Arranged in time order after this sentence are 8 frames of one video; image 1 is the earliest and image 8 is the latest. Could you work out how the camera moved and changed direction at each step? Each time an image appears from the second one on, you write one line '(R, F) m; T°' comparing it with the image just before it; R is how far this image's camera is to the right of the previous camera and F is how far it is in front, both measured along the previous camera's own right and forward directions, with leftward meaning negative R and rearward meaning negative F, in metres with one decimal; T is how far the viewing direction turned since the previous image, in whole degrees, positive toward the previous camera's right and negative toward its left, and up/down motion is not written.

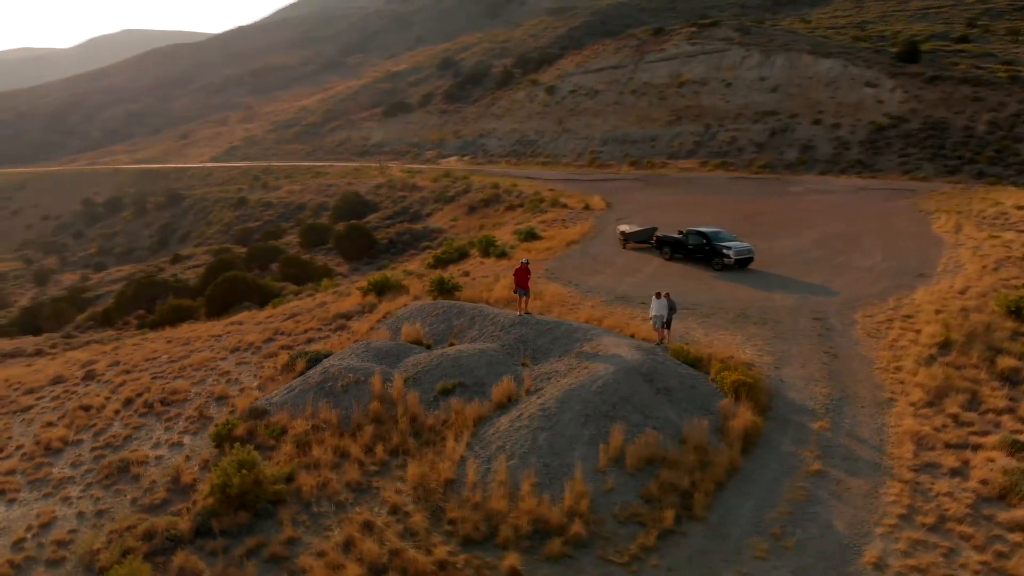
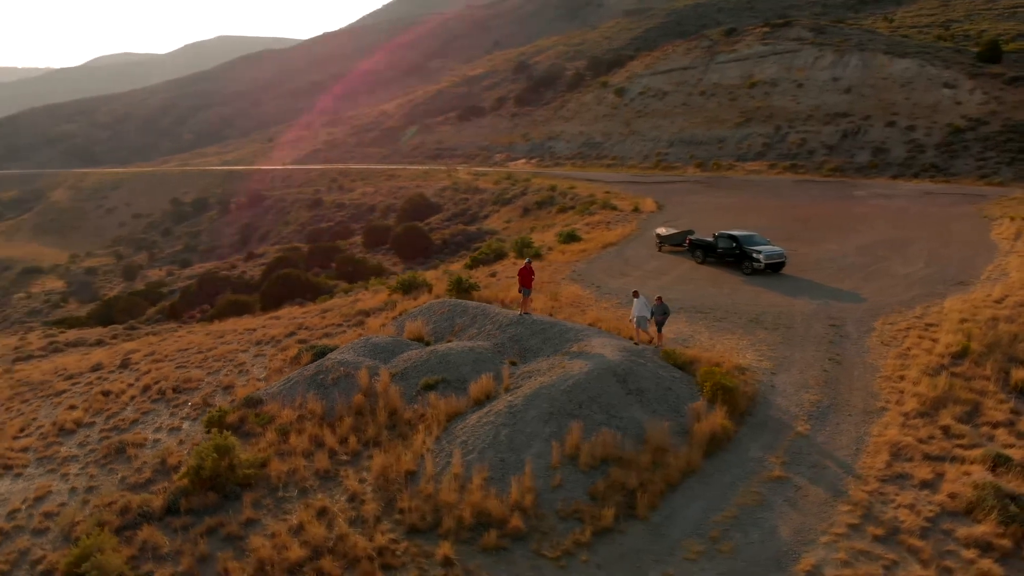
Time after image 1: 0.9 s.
(+1.8, -0.2) m; -6°
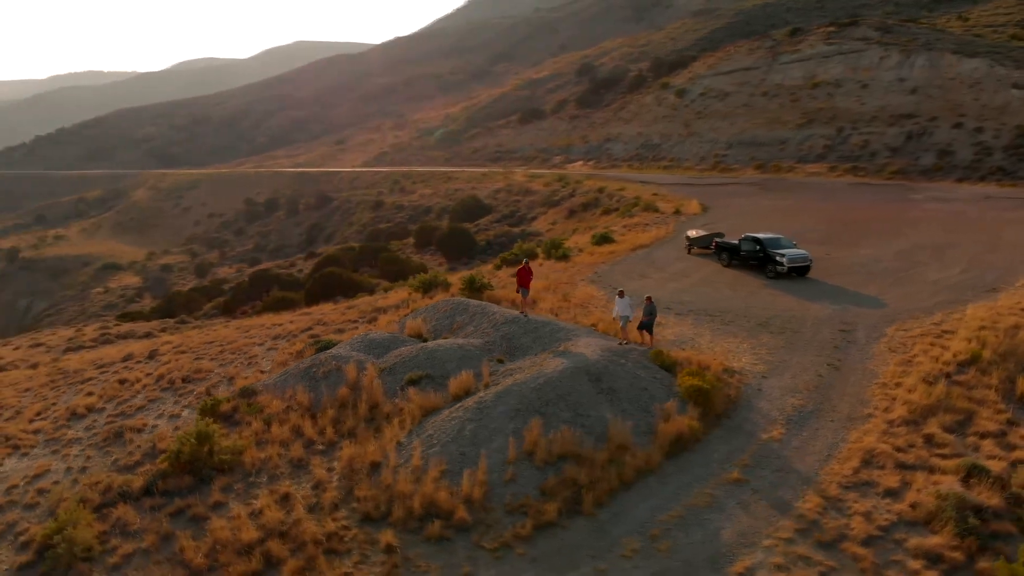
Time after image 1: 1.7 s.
(+1.6, -0.2) m; -5°
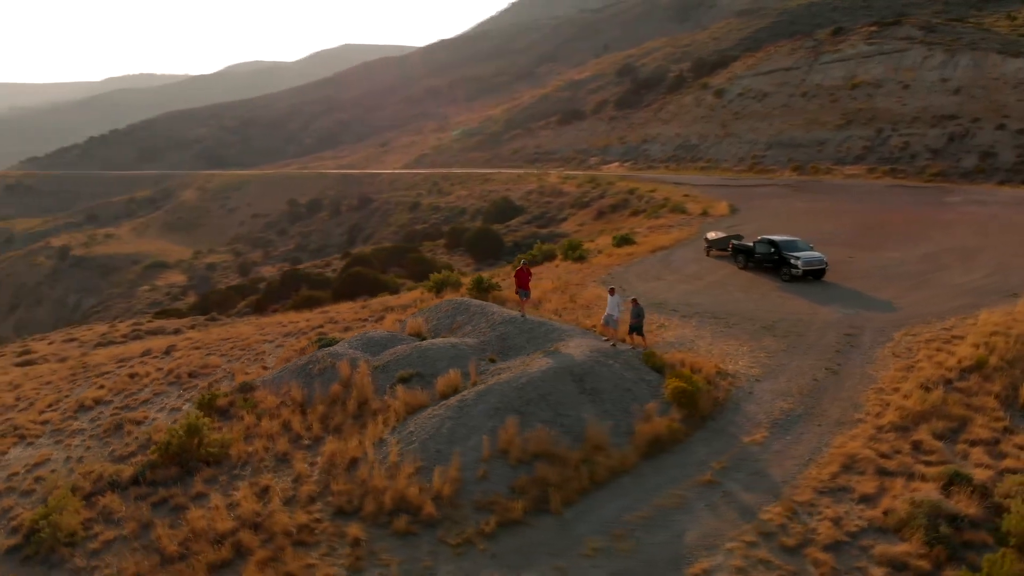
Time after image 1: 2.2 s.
(+1.0, -0.1) m; -3°
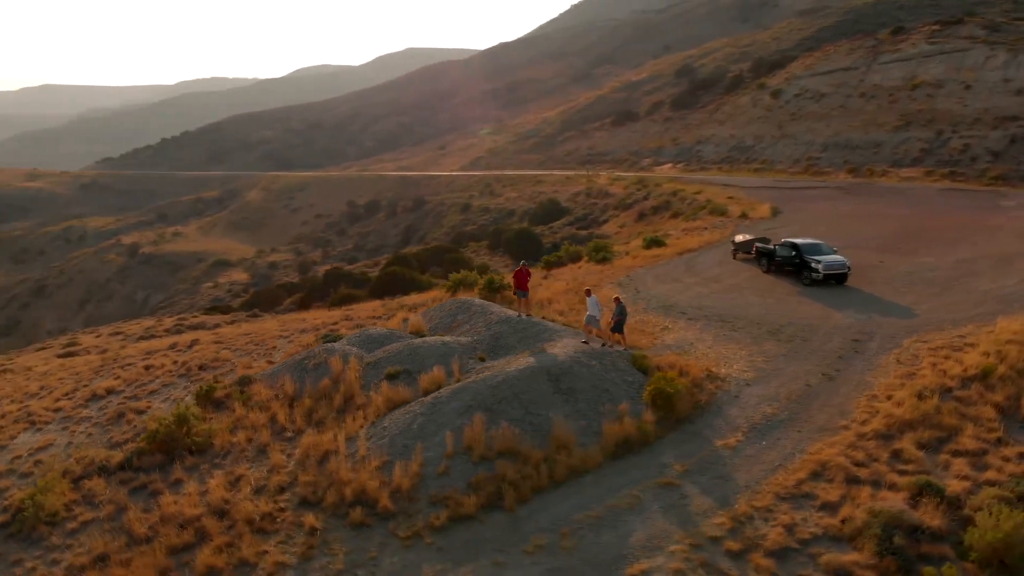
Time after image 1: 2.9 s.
(+1.5, -0.1) m; -5°
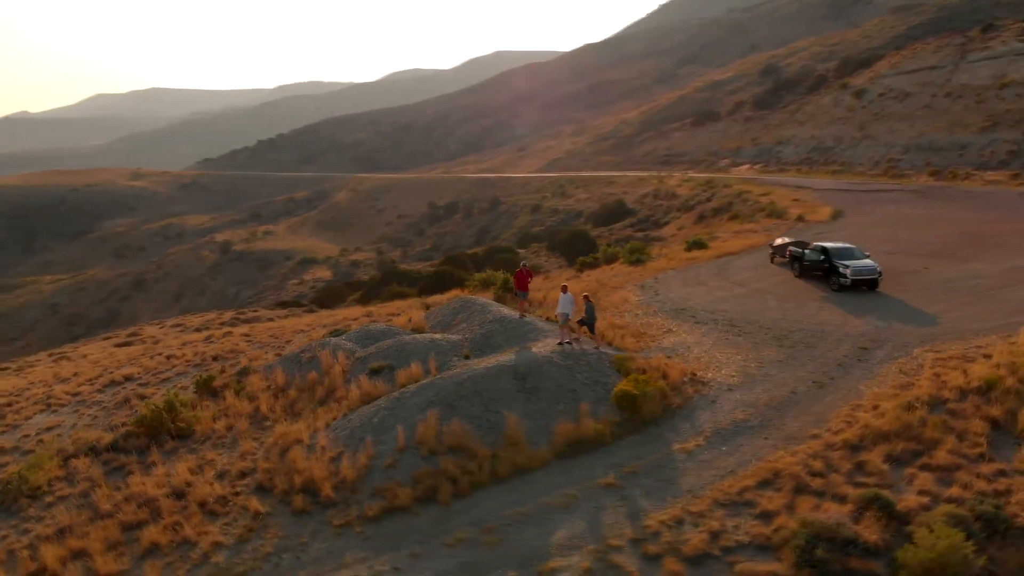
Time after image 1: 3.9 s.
(+2.1, -0.1) m; -6°
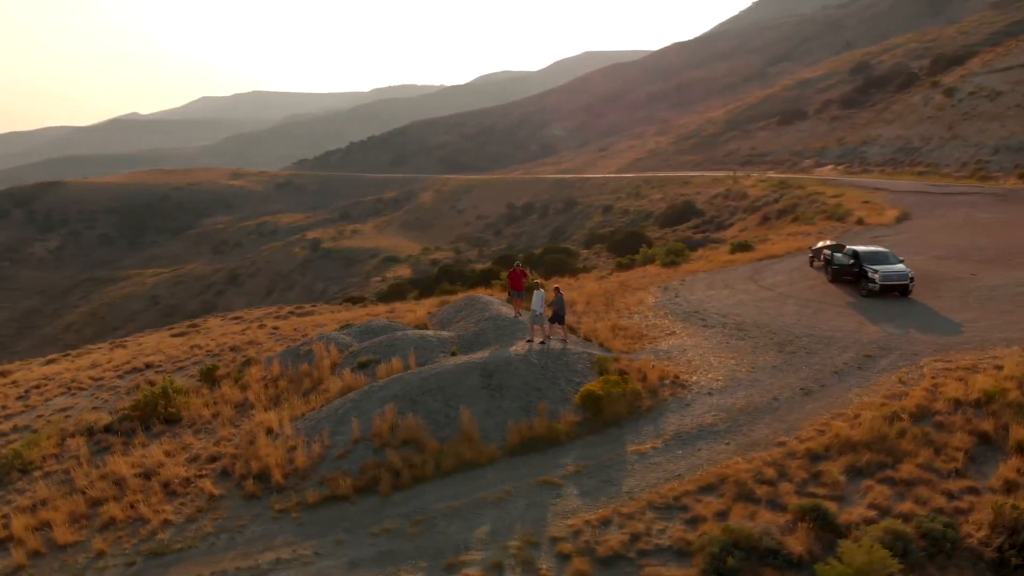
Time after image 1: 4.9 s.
(+2.1, 0.0) m; -7°
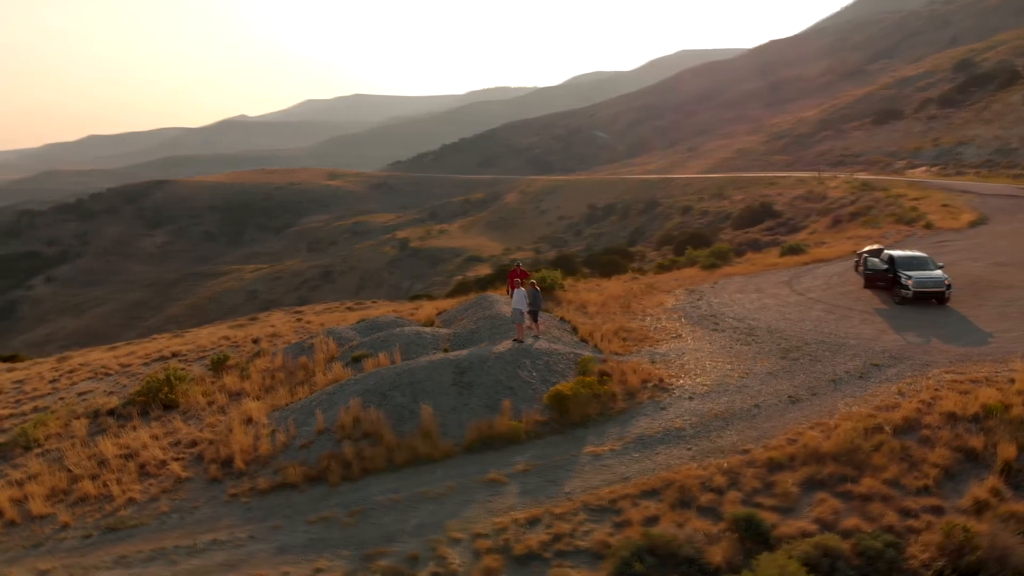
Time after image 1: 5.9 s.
(+2.1, +0.1) m; -7°
